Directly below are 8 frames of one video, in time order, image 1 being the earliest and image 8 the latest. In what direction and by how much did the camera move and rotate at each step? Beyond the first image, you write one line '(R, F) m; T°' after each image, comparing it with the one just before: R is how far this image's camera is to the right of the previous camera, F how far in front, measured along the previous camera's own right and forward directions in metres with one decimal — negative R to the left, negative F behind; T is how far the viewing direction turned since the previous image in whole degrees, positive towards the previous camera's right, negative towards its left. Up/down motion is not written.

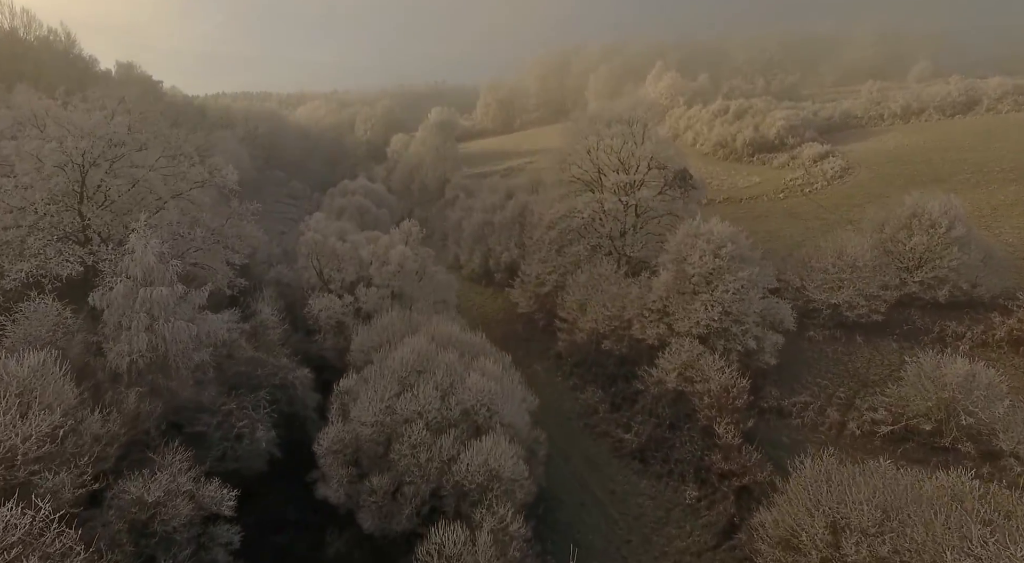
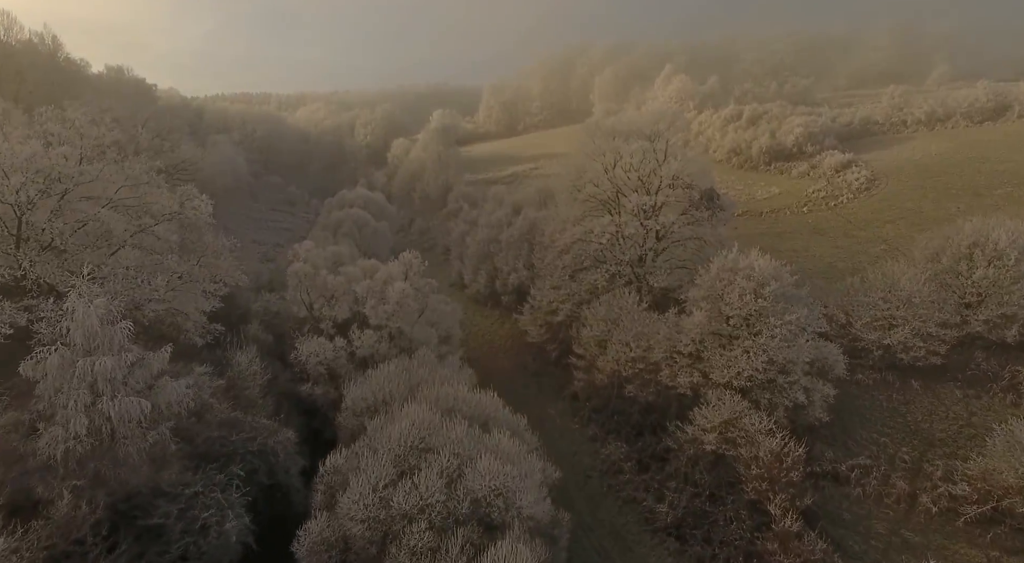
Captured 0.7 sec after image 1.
(-0.3, +2.3) m; 0°
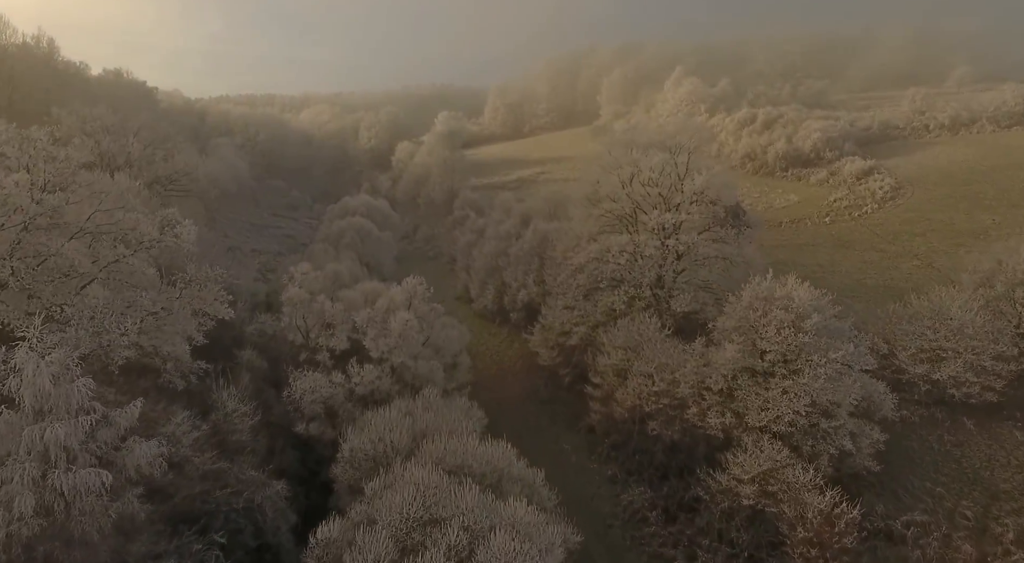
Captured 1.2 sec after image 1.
(-0.2, +1.5) m; 0°
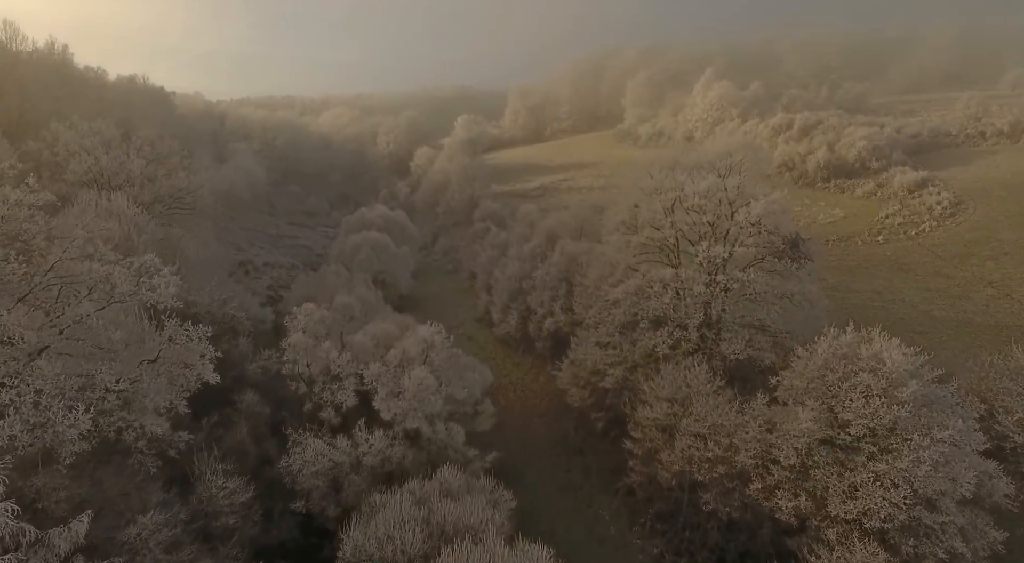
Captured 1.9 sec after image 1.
(-0.3, +2.3) m; -2°
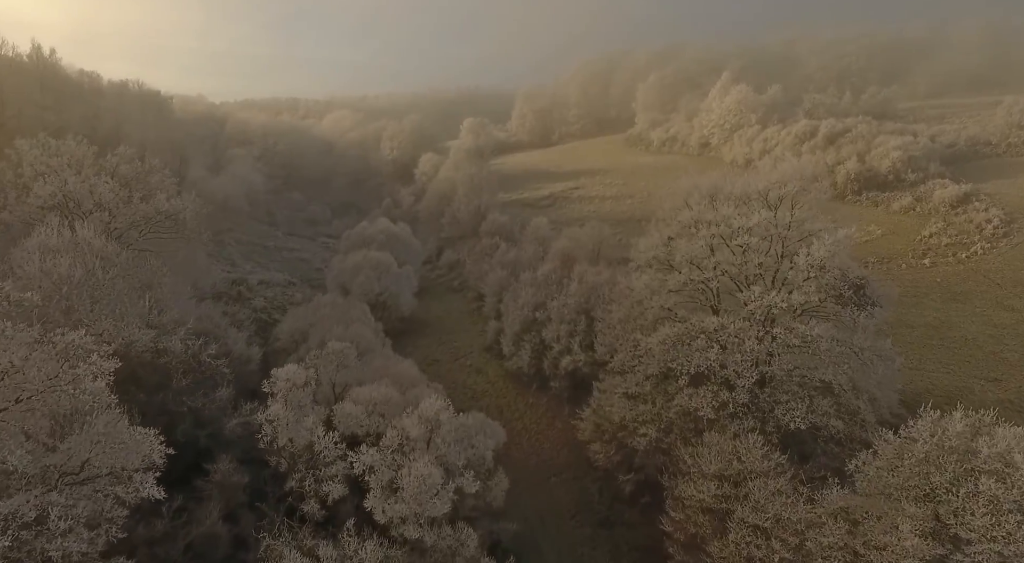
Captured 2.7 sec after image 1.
(-0.3, +2.7) m; 0°
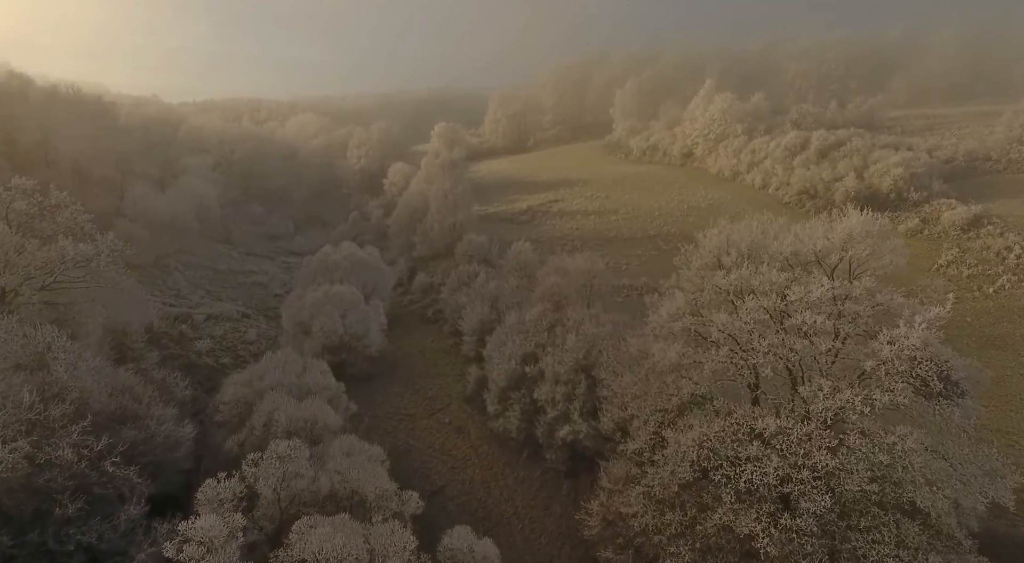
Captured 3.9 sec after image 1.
(-0.5, +3.8) m; +2°
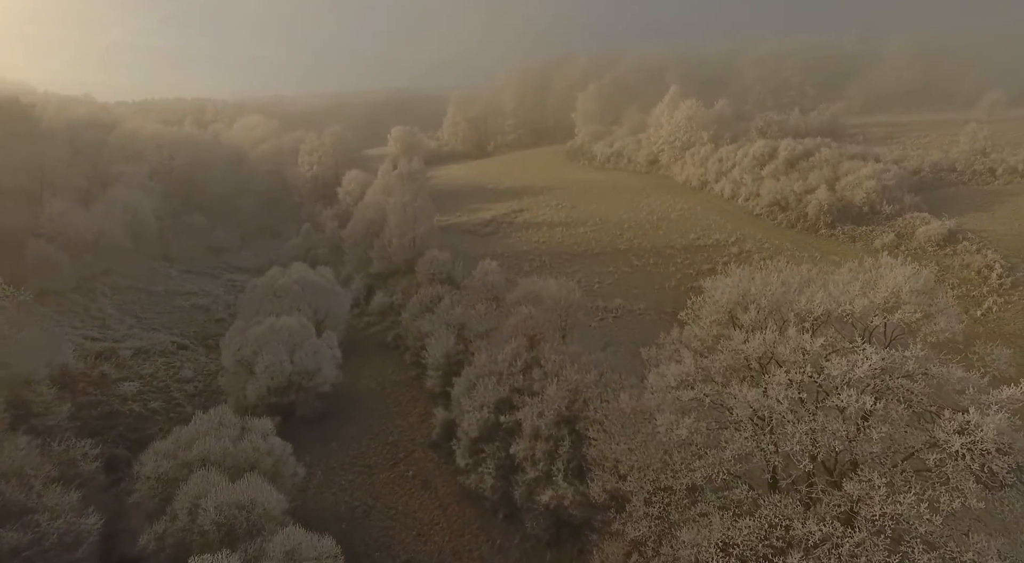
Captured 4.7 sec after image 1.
(-0.4, +2.5) m; +3°
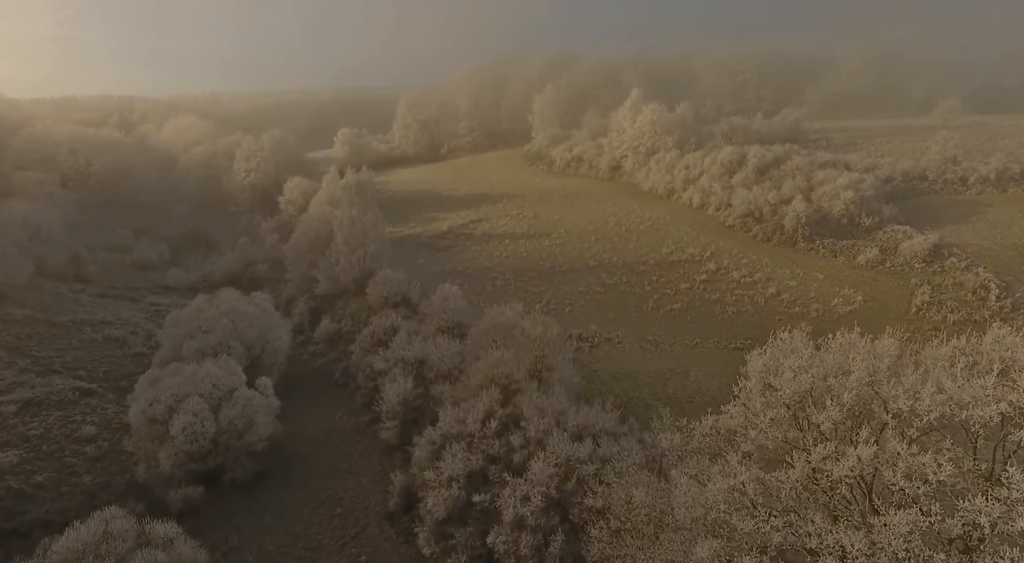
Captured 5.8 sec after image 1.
(-0.6, +3.7) m; +4°
